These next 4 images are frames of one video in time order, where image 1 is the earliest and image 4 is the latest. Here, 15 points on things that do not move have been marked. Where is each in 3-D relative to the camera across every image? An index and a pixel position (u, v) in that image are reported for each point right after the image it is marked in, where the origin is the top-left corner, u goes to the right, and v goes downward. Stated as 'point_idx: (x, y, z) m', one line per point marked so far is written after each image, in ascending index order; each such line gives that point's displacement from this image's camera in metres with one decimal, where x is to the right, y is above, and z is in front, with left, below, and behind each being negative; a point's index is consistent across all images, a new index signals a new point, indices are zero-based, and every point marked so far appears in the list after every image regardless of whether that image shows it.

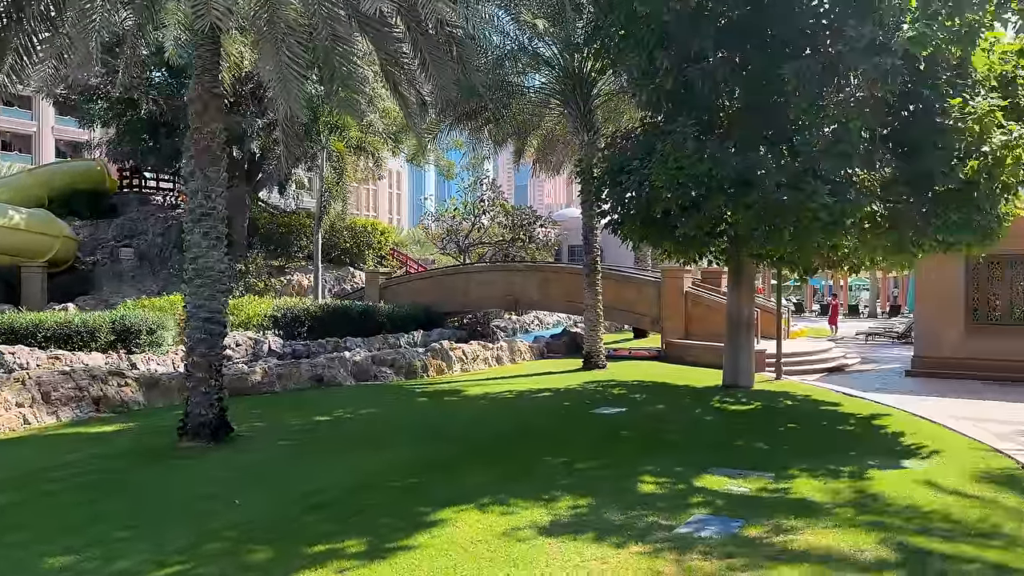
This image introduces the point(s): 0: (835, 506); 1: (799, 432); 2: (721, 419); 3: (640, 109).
0: (+2.2, -1.5, +5.4) m
1: (+3.1, -1.6, +8.7) m
2: (+2.4, -1.5, +9.3) m
3: (+1.7, +2.4, +10.7) m
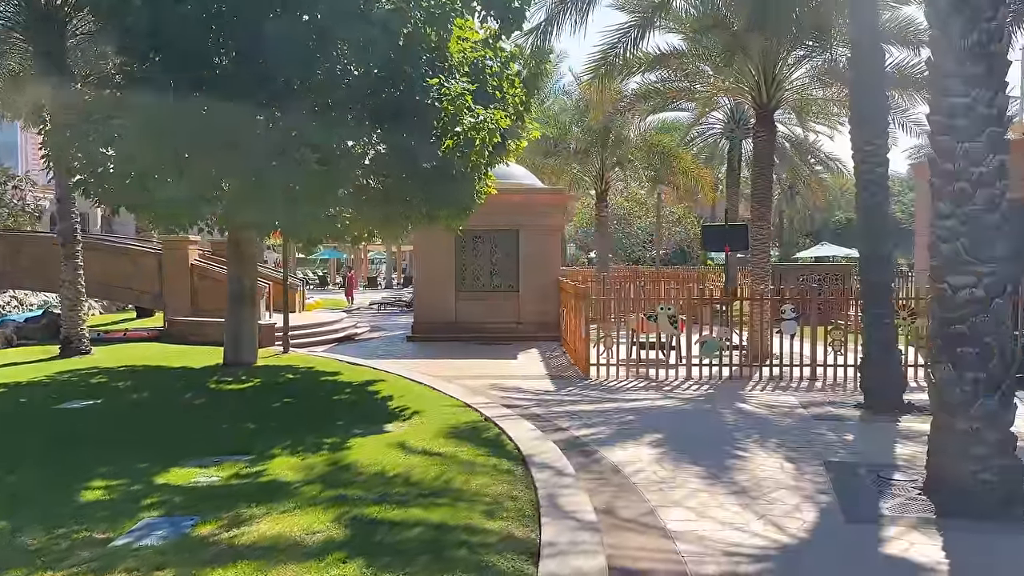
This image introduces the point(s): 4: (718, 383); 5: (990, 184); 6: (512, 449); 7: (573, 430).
0: (-1.3, -1.3, +5.2) m
1: (-2.3, -1.2, +8.4) m
2: (-3.2, -1.2, +8.6) m
3: (-4.6, +2.7, +9.3) m
4: (+2.8, -1.3, +10.8) m
5: (+3.0, +0.6, +5.0) m
6: (0.0, -1.2, +6.2) m
7: (+0.6, -1.3, +7.6) m
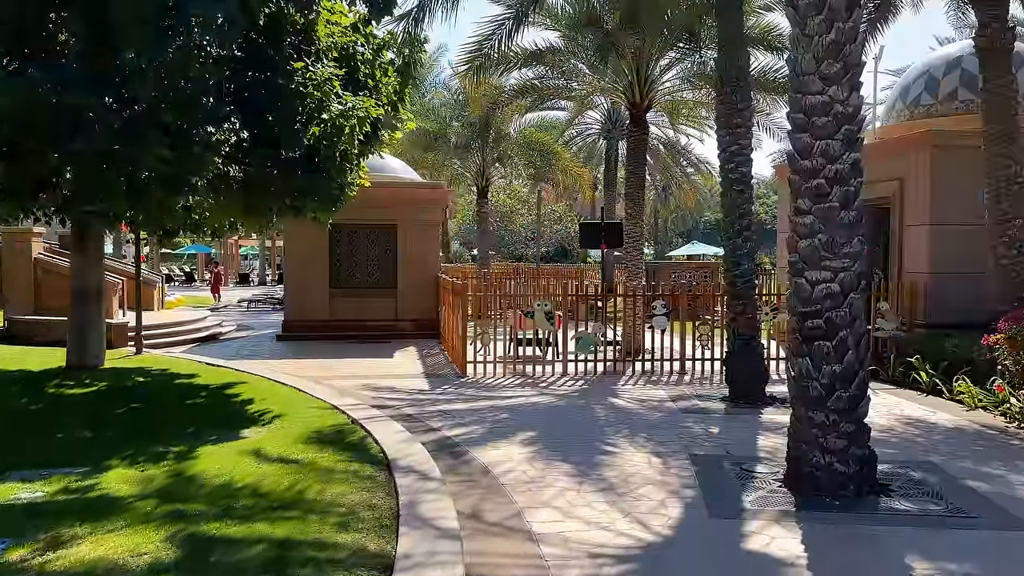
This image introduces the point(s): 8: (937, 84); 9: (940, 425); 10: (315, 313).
0: (-2.2, -1.2, +4.7) m
1: (-3.6, -1.2, +7.8) m
2: (-4.5, -1.2, +7.8) m
3: (-6.0, +2.7, +8.3) m
4: (+1.1, -1.2, +10.8) m
5: (+2.1, +0.7, +5.1) m
6: (-1.0, -1.2, +5.9) m
7: (-0.6, -1.3, +7.4) m
8: (+7.1, +3.4, +13.5) m
9: (+4.1, -1.3, +7.7) m
10: (-3.9, -0.5, +16.0) m
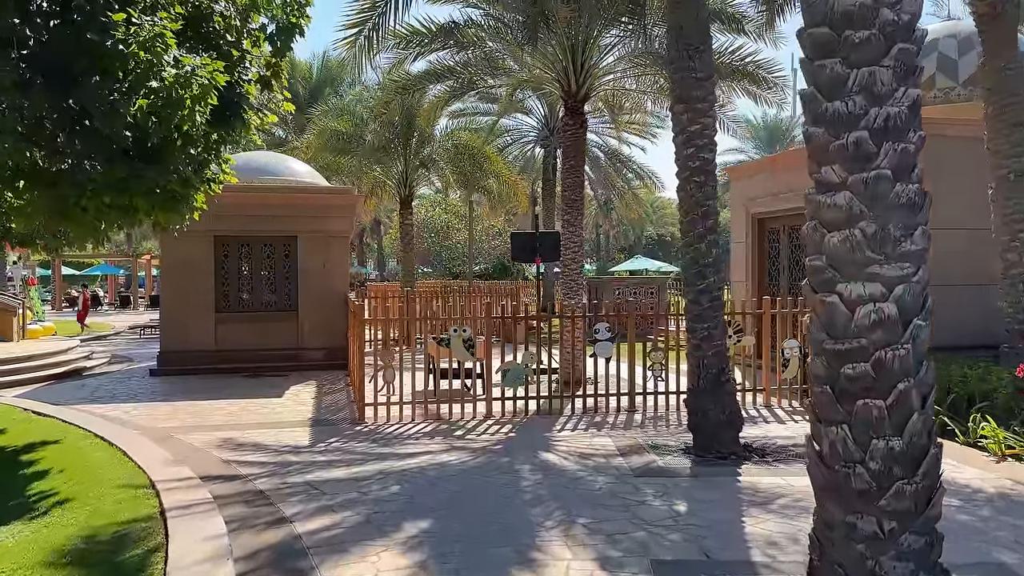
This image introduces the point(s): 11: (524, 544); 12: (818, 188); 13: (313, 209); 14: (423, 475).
0: (-2.7, -1.4, +2.3) m
1: (-4.3, -1.4, +5.3) m
2: (-5.3, -1.4, +5.3) m
3: (-6.8, +2.5, +5.7) m
4: (+0.1, -1.4, +8.7) m
5: (+1.5, +0.6, +3.1) m
6: (-1.6, -1.3, +3.6) m
7: (-1.4, -1.5, +5.2) m
8: (+5.9, +3.2, +11.9) m
9: (+3.3, -1.4, +5.7) m
10: (-5.2, -0.9, +13.5) m
11: (+0.1, -1.4, +4.5) m
12: (+1.2, +0.4, +3.2) m
13: (-3.4, +1.3, +13.8) m
14: (-0.7, -1.5, +6.3) m
